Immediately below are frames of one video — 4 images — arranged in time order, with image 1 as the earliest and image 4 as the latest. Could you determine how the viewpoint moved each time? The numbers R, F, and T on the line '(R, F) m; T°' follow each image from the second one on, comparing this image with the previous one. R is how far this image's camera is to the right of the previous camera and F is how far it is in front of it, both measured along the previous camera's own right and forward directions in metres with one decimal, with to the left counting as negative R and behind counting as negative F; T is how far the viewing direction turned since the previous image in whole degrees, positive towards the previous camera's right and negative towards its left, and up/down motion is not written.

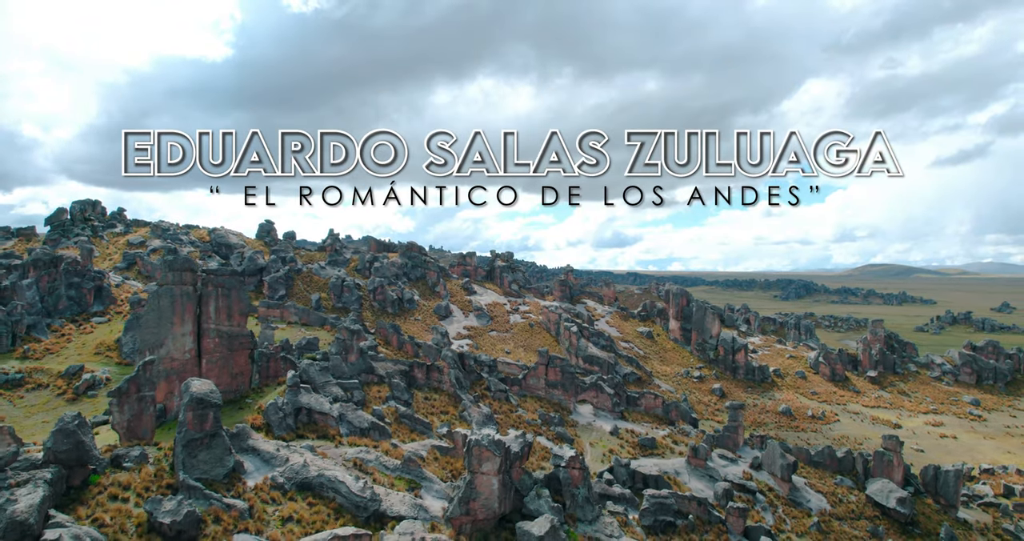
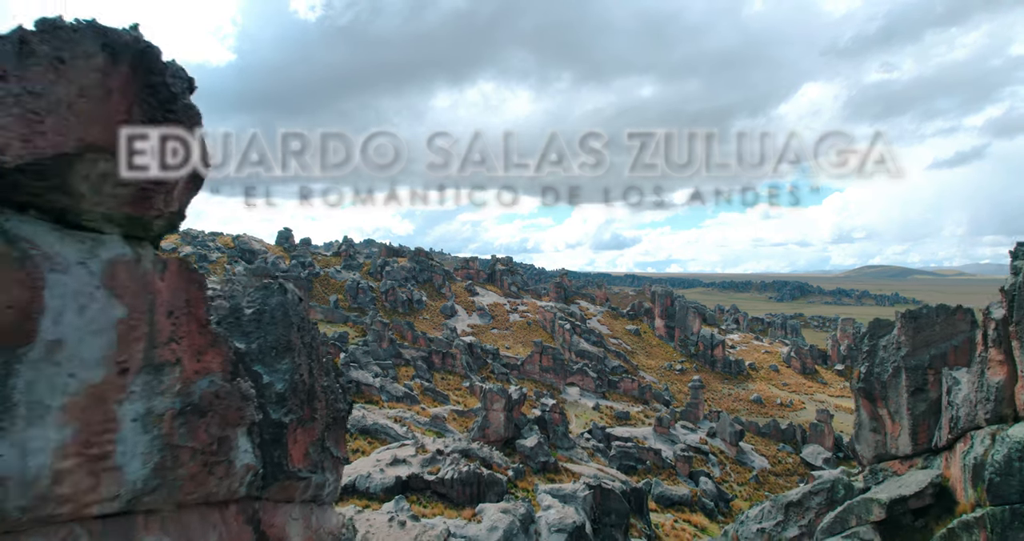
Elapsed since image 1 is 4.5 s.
(-0.1, -10.0) m; 0°
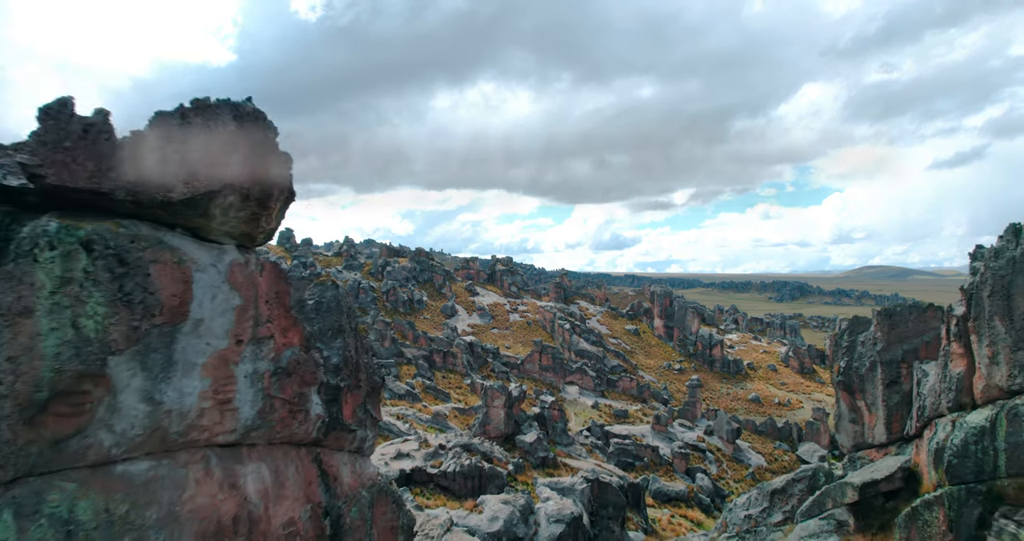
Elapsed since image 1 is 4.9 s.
(0.0, -0.8) m; 0°
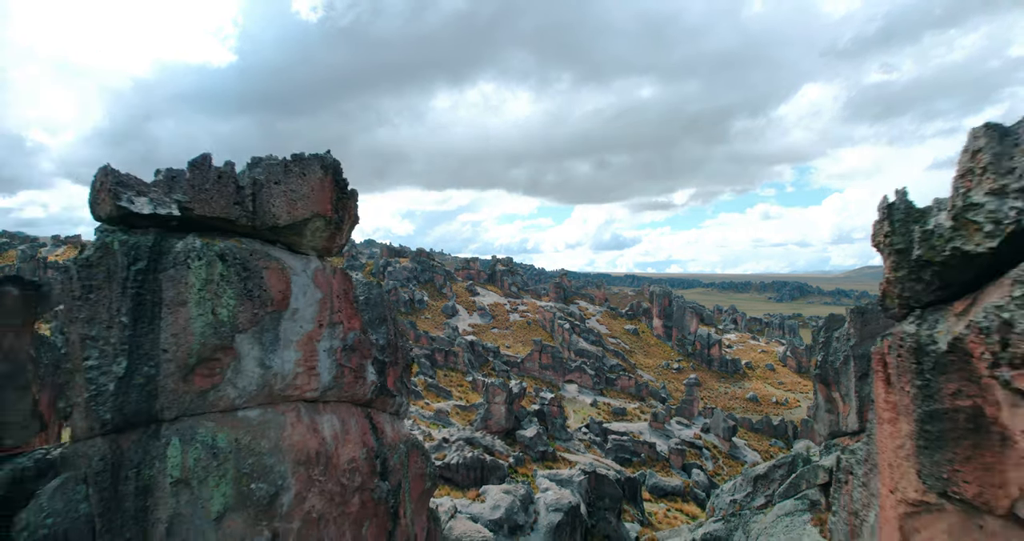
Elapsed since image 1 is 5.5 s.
(0.0, -1.0) m; 0°
